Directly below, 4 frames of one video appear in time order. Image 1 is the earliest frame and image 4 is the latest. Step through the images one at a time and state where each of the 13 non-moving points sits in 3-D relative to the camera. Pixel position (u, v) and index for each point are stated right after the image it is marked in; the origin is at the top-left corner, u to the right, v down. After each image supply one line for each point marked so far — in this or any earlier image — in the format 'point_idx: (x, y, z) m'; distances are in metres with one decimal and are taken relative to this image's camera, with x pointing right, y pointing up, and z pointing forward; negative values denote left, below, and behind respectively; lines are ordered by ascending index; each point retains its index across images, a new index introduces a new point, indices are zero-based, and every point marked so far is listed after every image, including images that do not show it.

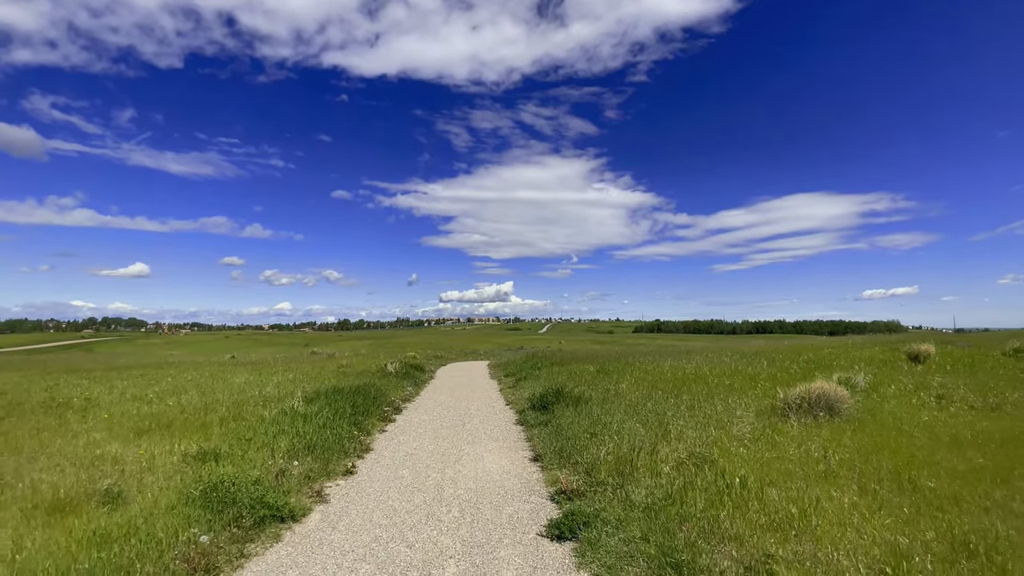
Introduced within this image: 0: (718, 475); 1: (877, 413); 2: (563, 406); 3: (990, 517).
0: (+2.9, -2.6, +7.3) m
1: (+8.3, -2.8, +11.5) m
2: (+1.3, -2.9, +12.4) m
3: (+5.6, -2.6, +6.0) m
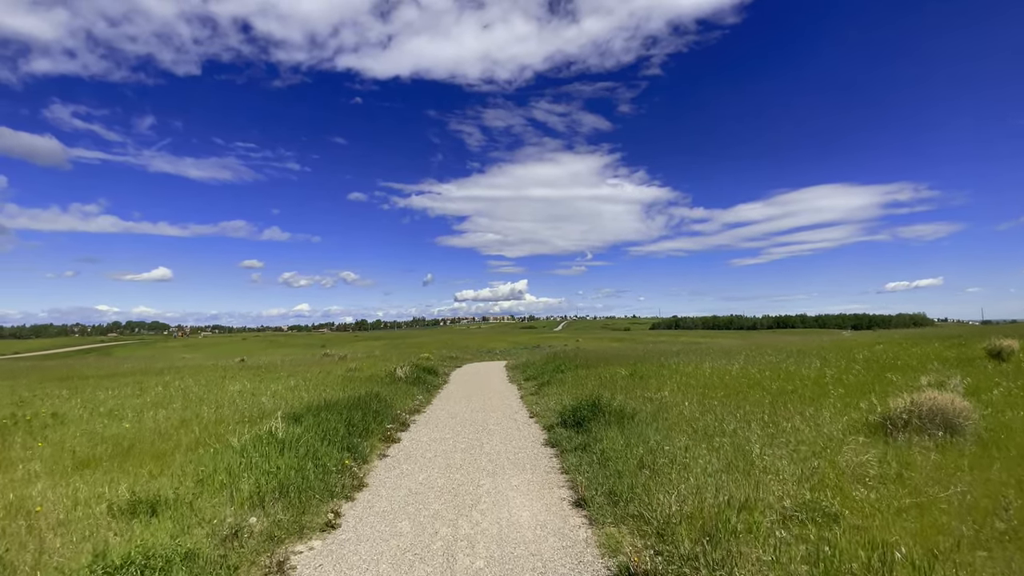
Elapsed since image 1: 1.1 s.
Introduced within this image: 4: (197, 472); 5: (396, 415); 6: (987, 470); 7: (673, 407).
0: (+3.3, -2.4, +4.9) m
1: (+8.8, -2.5, +9.0) m
2: (+1.8, -2.7, +10.1) m
3: (+6.0, -2.4, +3.6) m
4: (-4.7, -2.7, +7.7) m
5: (-3.0, -3.2, +12.9) m
6: (+6.6, -2.5, +7.1) m
7: (+3.7, -2.8, +11.8) m
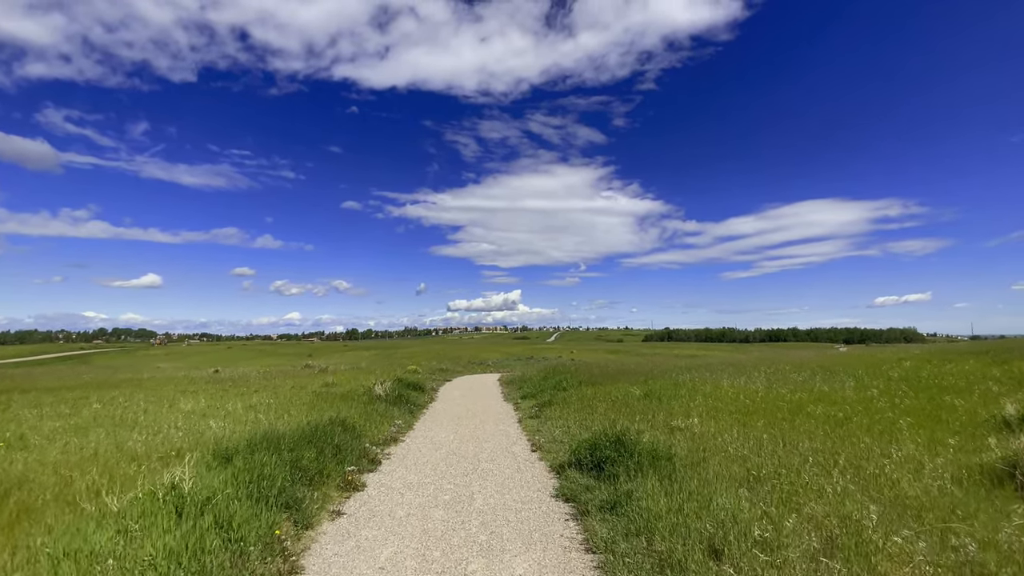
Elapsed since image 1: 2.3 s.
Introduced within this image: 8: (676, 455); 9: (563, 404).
0: (+3.4, -2.3, +2.4) m
1: (+8.8, -2.6, +6.6) m
2: (+1.8, -2.7, +7.6) m
3: (+6.1, -2.3, +1.1) m
4: (-4.7, -2.6, +5.1) m
5: (-3.0, -3.3, +10.3) m
6: (+6.7, -2.5, +4.7) m
7: (+3.7, -2.9, +9.4) m
8: (+2.7, -2.7, +8.4) m
9: (+1.6, -3.7, +16.5) m
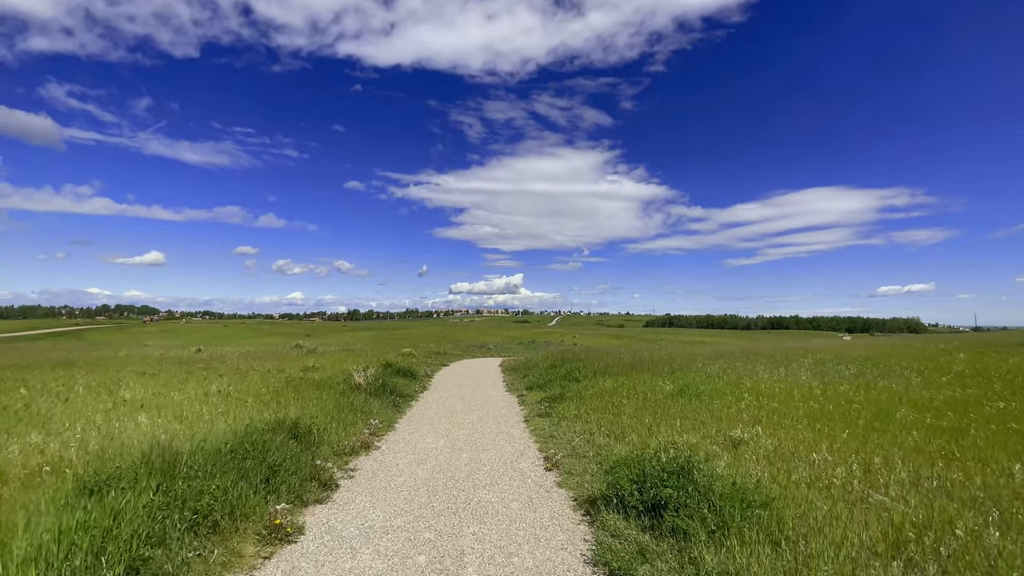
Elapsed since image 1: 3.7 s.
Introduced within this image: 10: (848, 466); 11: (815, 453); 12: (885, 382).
0: (+3.5, -2.0, -0.4) m
1: (+8.9, -2.3, +3.7) m
2: (+1.9, -2.3, +4.8) m
3: (+6.1, -2.1, -1.8) m
4: (-4.5, -2.1, +2.3) m
5: (-2.9, -2.6, +7.5) m
6: (+6.8, -2.2, +1.8) m
7: (+3.9, -2.4, +6.5) m
8: (+2.8, -2.2, +5.6) m
9: (+1.8, -2.9, +13.7) m
10: (+4.8, -2.4, +7.4) m
11: (+4.6, -2.4, +7.9) m
12: (+11.4, -2.8, +15.6) m
